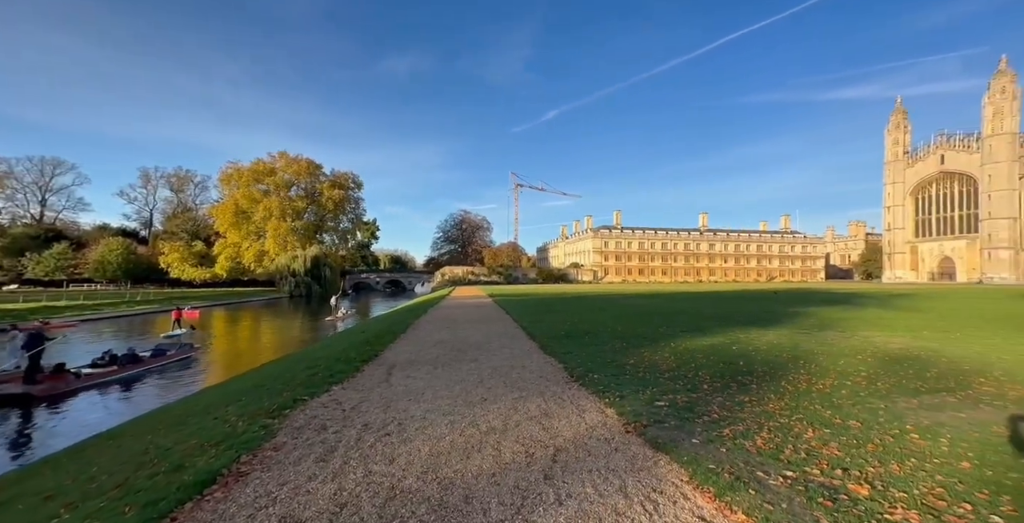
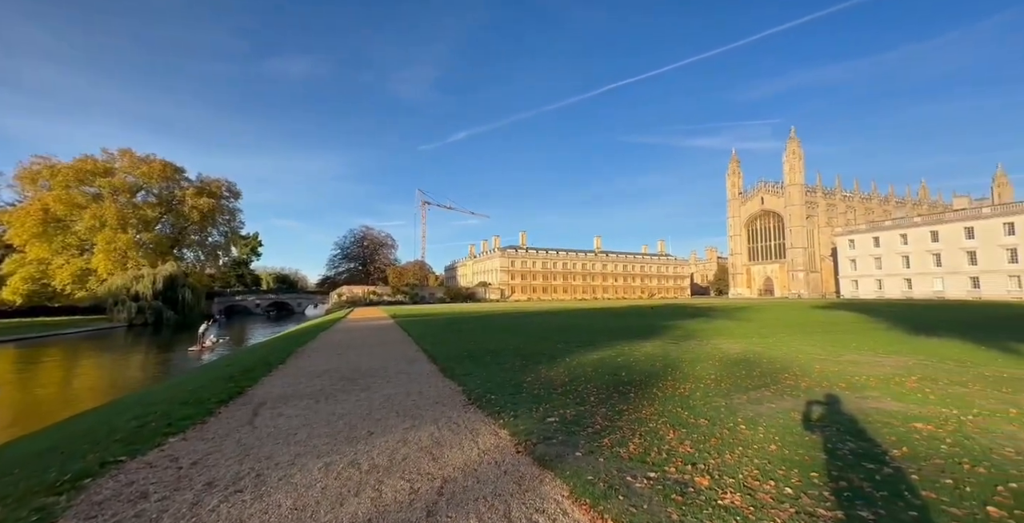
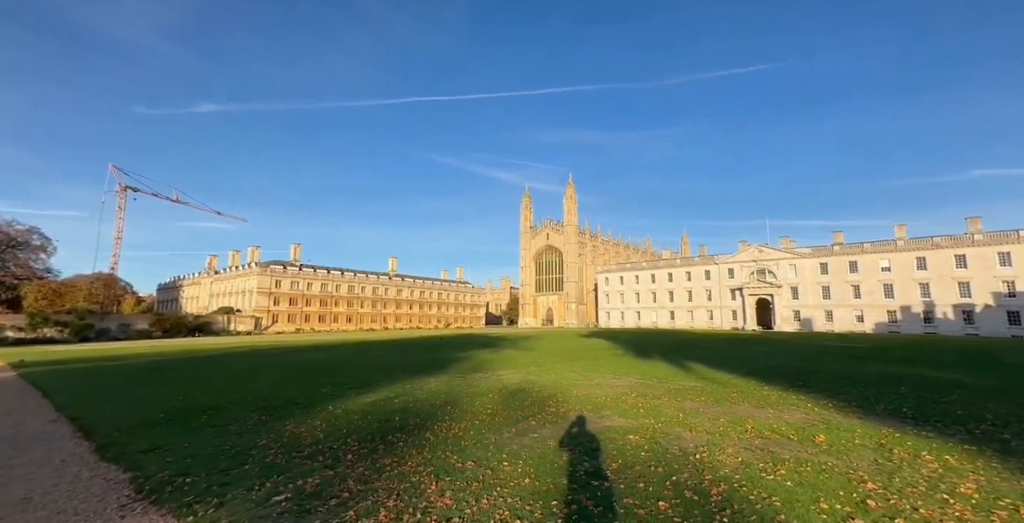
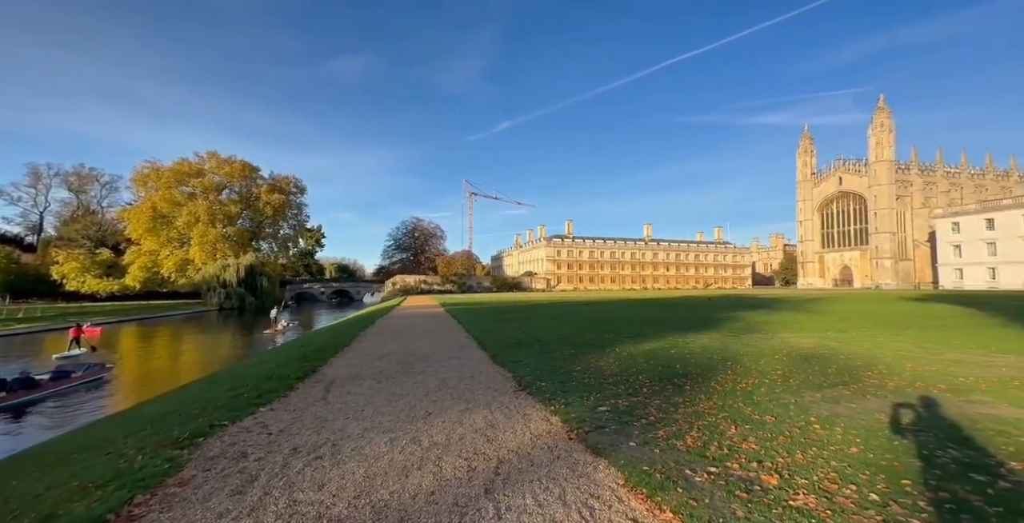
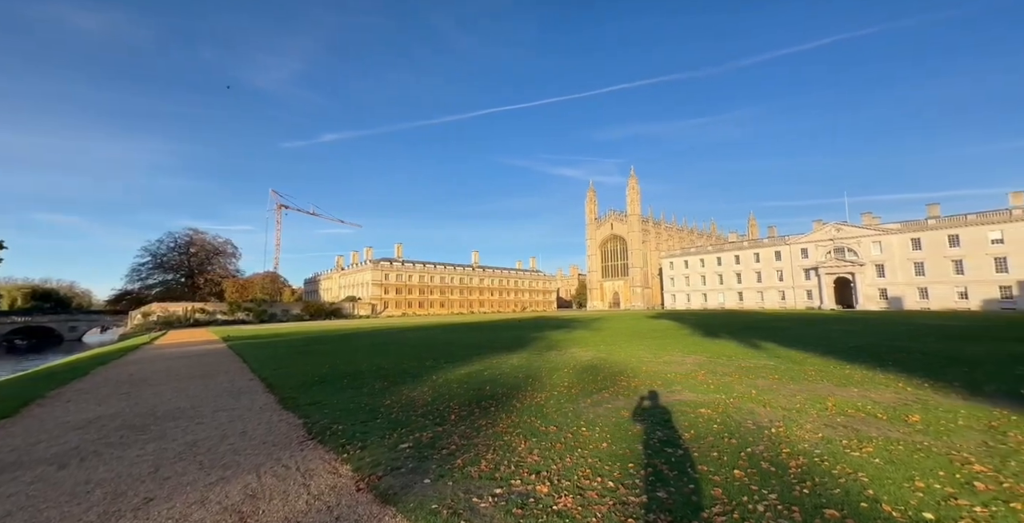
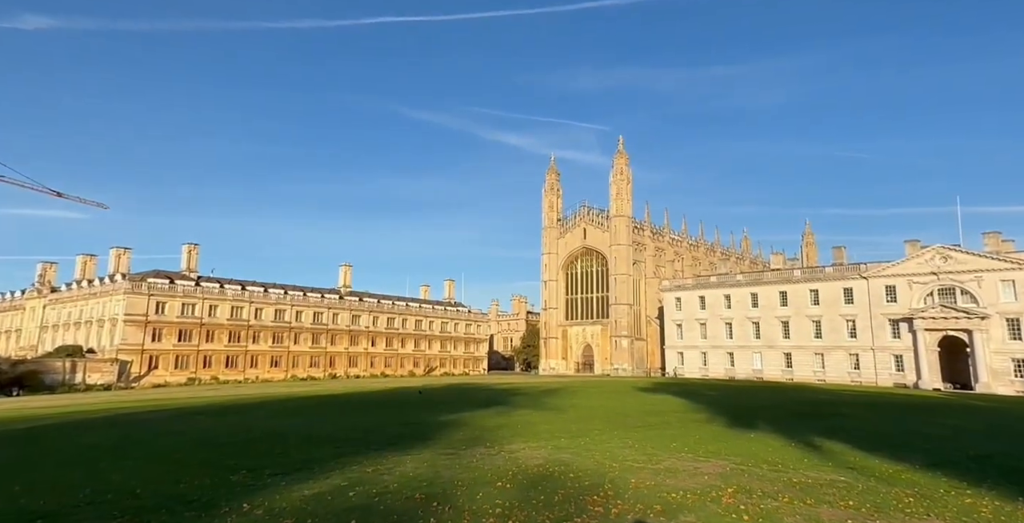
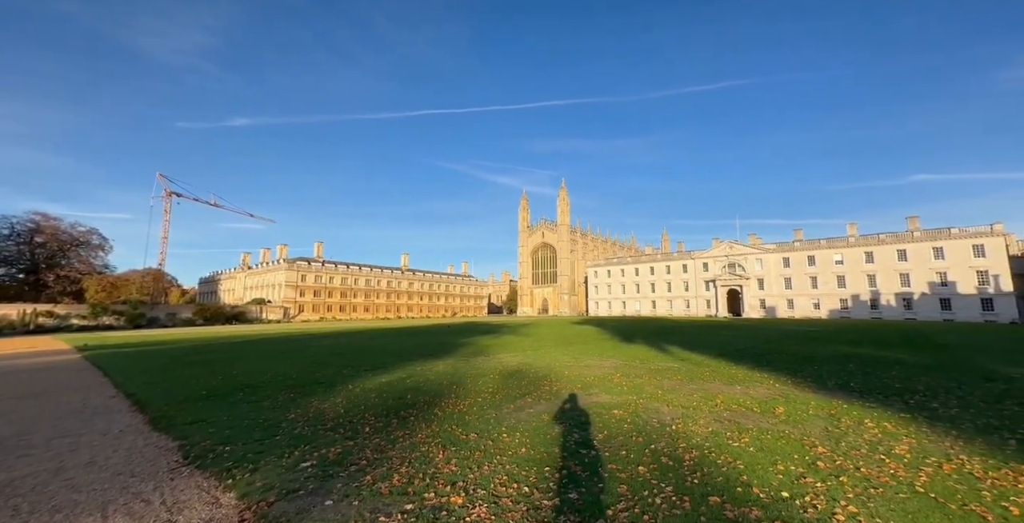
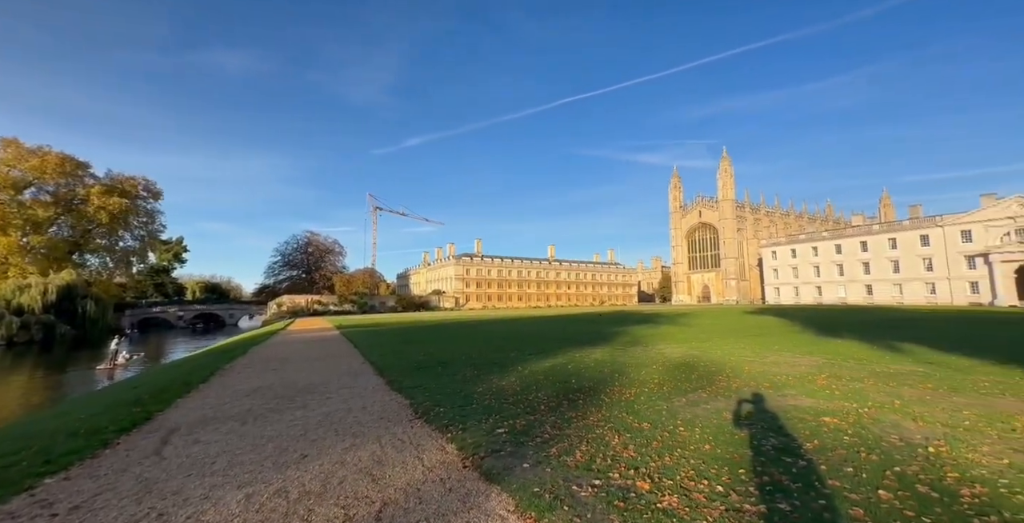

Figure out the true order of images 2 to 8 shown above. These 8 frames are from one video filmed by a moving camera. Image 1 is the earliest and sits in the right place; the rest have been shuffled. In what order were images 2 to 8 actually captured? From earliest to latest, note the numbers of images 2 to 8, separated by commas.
4, 2, 8, 5, 7, 3, 6
